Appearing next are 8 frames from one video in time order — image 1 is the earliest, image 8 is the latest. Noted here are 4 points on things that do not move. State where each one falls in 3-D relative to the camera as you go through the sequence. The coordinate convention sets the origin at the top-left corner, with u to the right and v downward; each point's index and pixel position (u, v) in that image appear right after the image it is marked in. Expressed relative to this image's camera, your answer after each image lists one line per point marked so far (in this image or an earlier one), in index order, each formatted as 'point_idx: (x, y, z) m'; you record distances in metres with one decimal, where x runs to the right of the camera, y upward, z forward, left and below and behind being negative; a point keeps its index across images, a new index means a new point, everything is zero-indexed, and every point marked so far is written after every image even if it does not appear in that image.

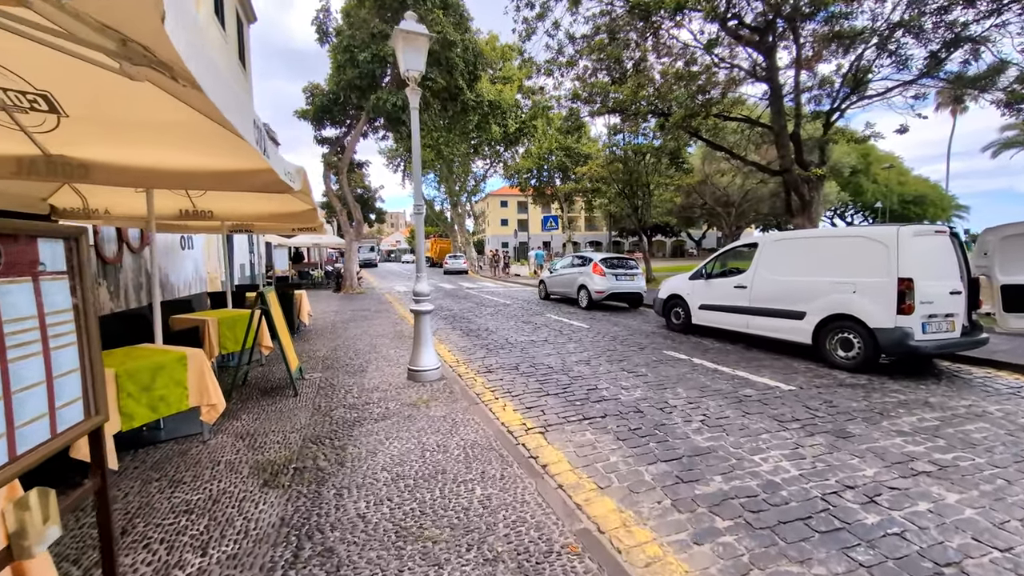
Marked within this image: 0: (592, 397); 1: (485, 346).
0: (+1.1, -1.5, +5.6) m
1: (-0.6, -1.2, +8.8) m
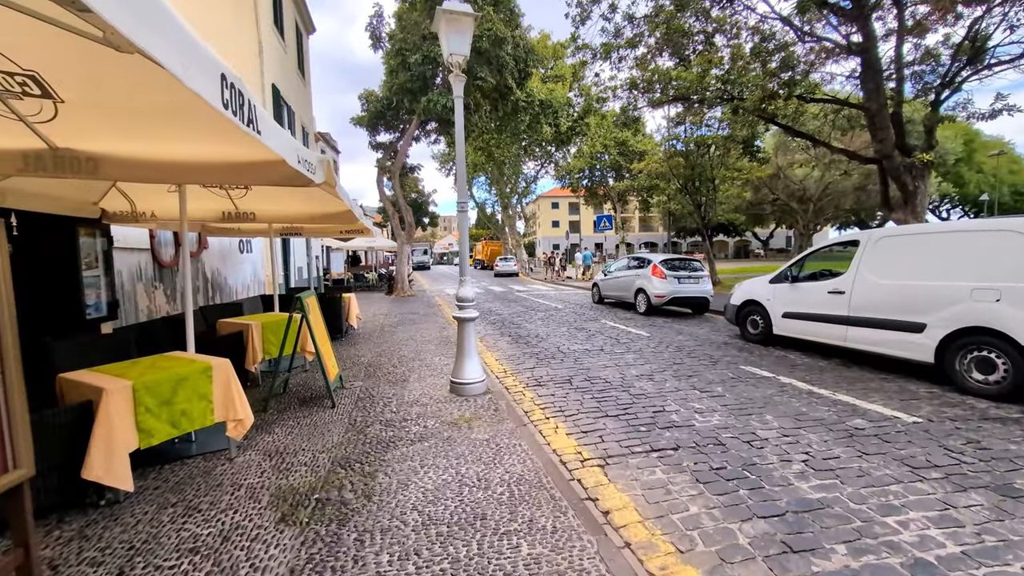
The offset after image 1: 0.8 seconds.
0: (+1.7, -1.5, +4.8) m
1: (+0.4, -1.3, +8.1) m
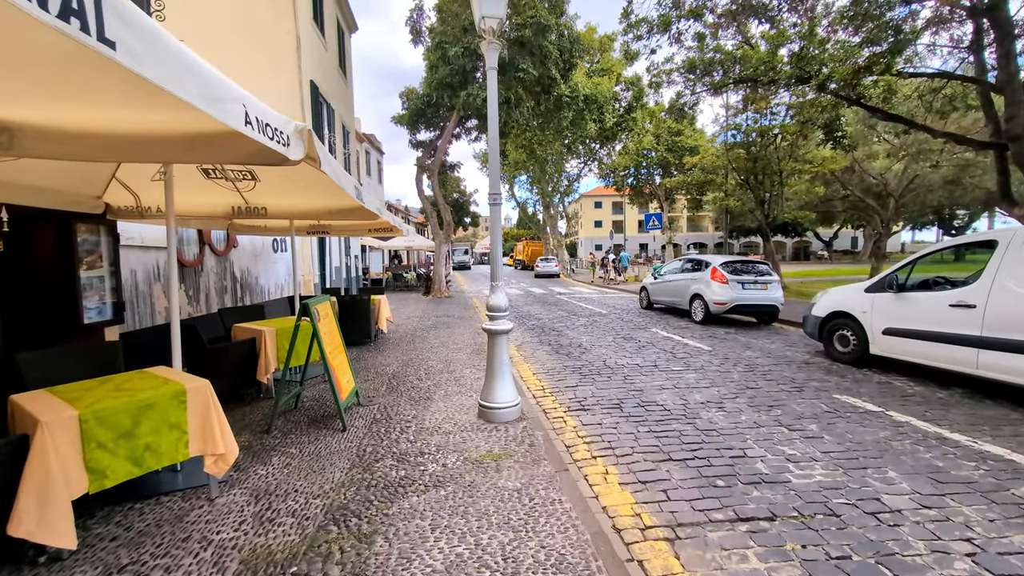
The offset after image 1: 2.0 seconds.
0: (+2.0, -1.6, +3.7) m
1: (+1.1, -1.4, +7.1) m
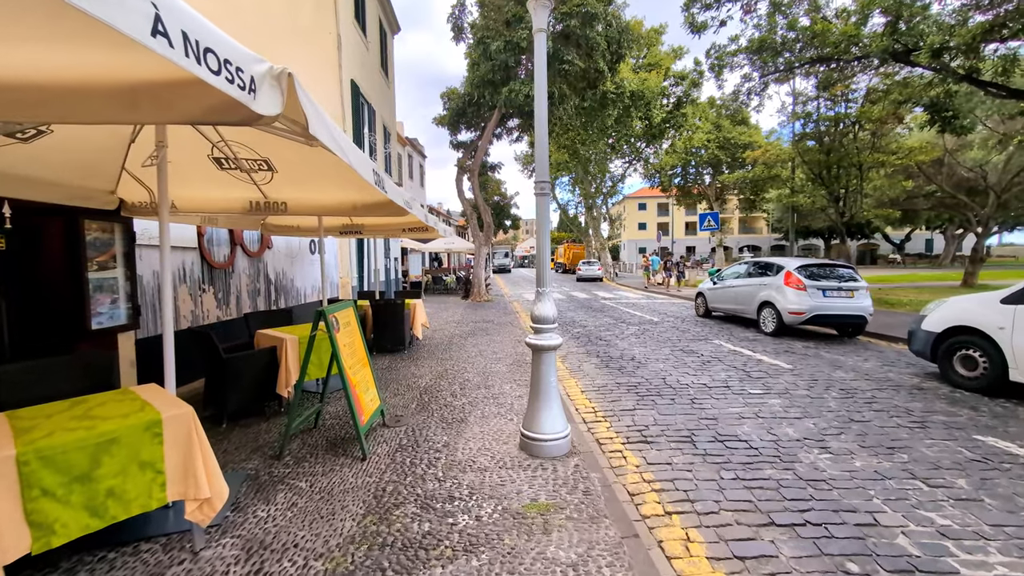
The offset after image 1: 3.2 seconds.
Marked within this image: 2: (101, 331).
0: (+2.3, -1.7, +2.7) m
1: (+1.8, -1.5, +6.2) m
2: (-4.3, -0.4, +4.4) m
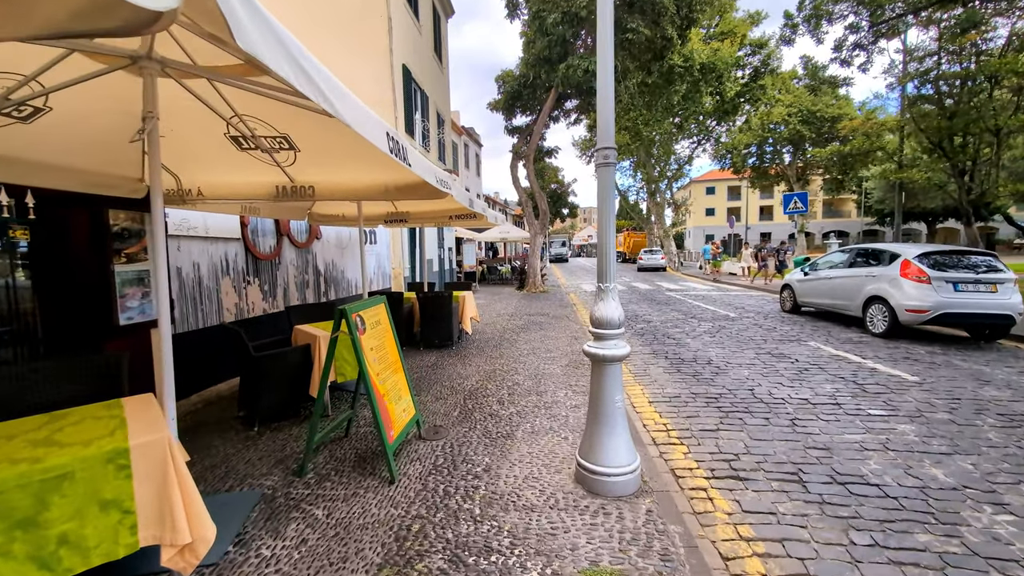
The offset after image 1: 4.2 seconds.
0: (+2.6, -1.7, +1.7) m
1: (+2.5, -1.4, +5.2) m
2: (-3.8, -0.4, +4.2) m
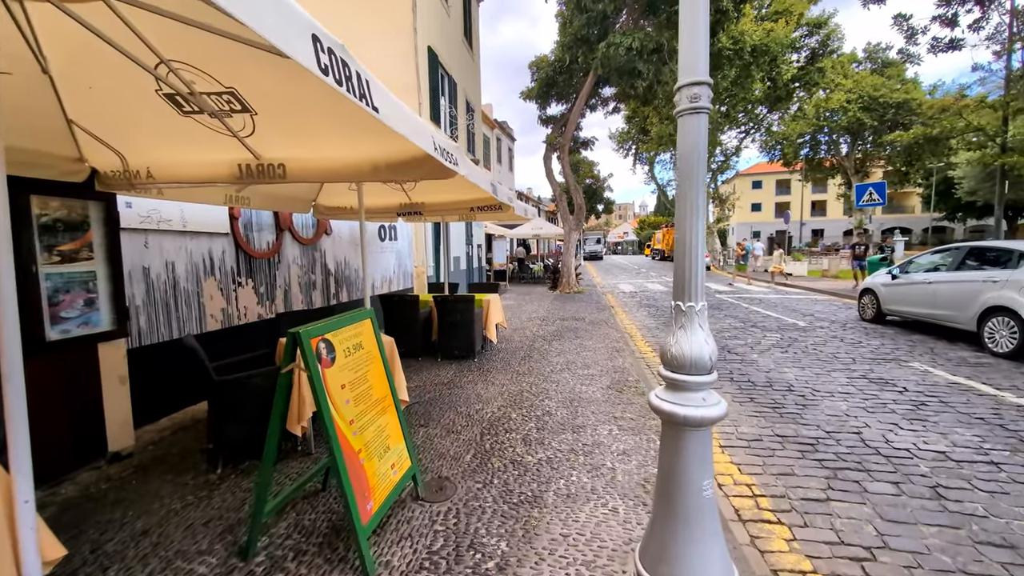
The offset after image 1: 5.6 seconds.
0: (+2.6, -1.8, +0.4) m
1: (+2.7, -1.5, +3.9) m
2: (-3.5, -0.4, +3.4) m
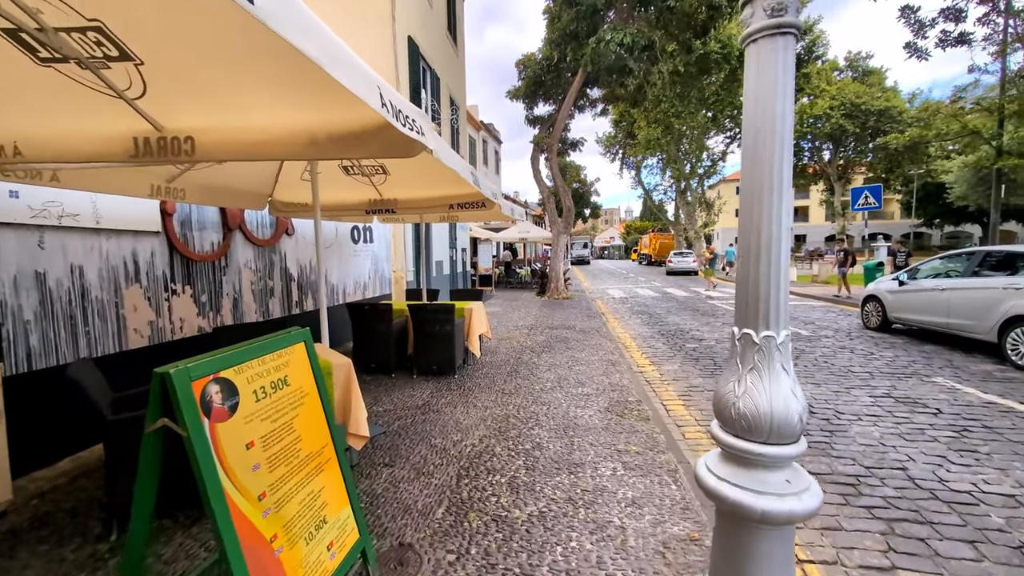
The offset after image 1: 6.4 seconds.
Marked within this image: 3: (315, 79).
0: (+2.5, -1.9, -0.3) m
1: (+2.6, -1.6, +3.2) m
2: (-3.6, -0.5, +2.5) m
3: (-0.9, +1.0, +2.1) m
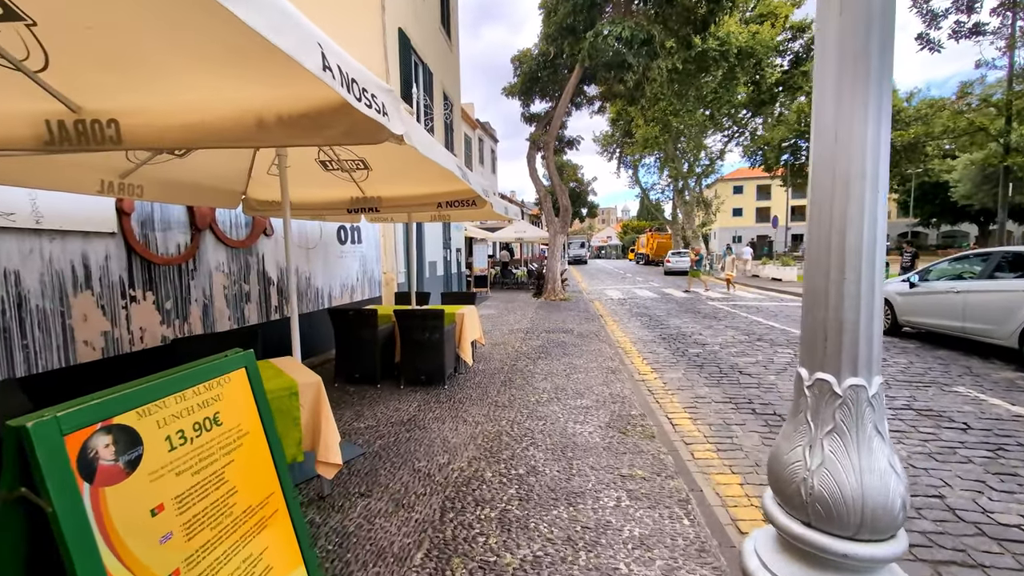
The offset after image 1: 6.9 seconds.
0: (+2.5, -1.9, -0.7) m
1: (+2.5, -1.6, +2.8) m
2: (-3.7, -0.6, +2.1) m
3: (-1.0, +0.9, +1.7) m
